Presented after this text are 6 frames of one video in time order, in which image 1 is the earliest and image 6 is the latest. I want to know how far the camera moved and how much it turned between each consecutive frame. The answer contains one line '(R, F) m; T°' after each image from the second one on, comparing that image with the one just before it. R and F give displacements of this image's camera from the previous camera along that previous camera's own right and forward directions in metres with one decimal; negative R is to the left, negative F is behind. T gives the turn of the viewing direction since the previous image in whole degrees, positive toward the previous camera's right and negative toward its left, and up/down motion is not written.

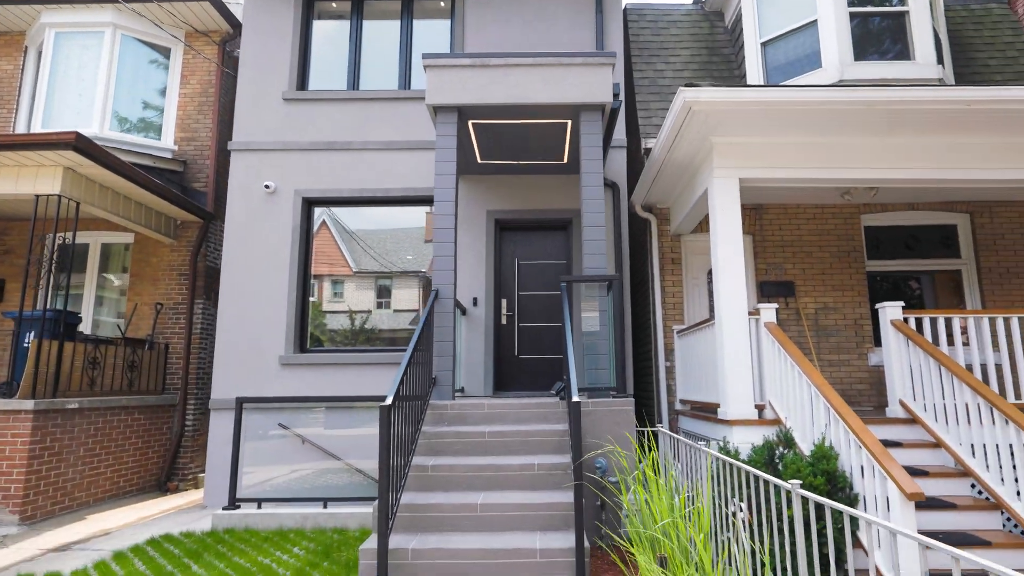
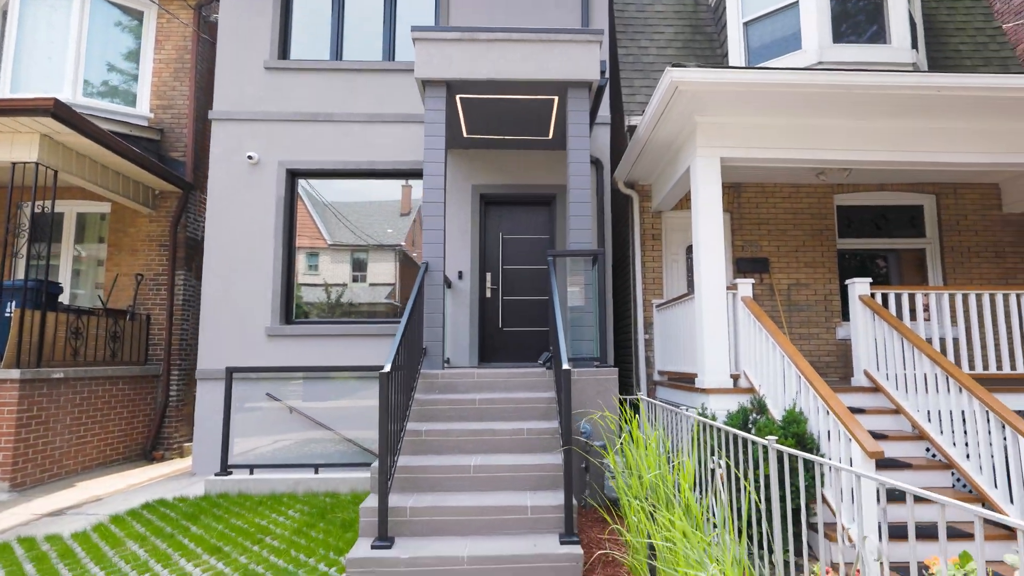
(-0.1, -0.1) m; +2°
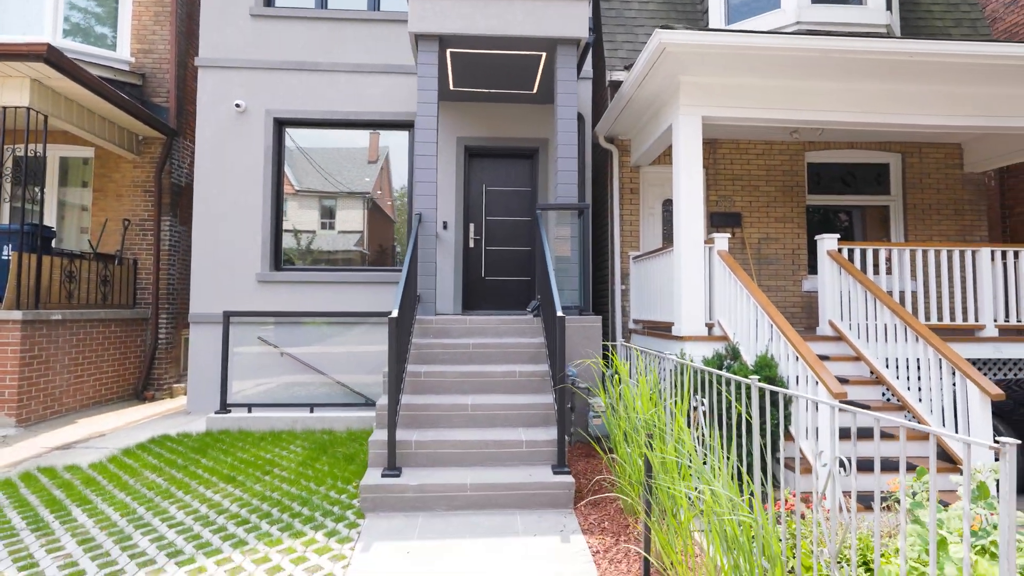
(-0.2, -0.3) m; +3°
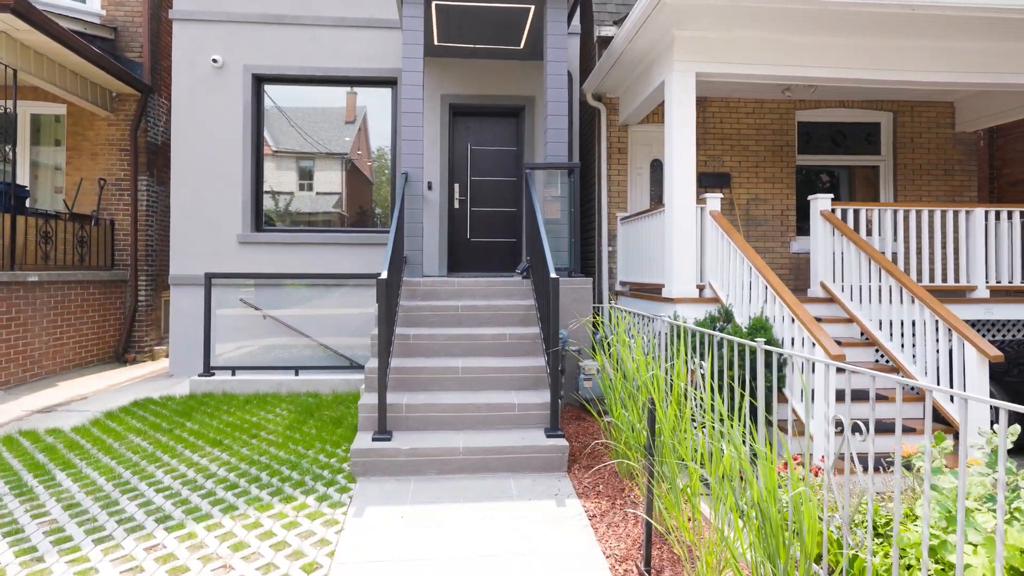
(0.0, +0.1) m; +2°
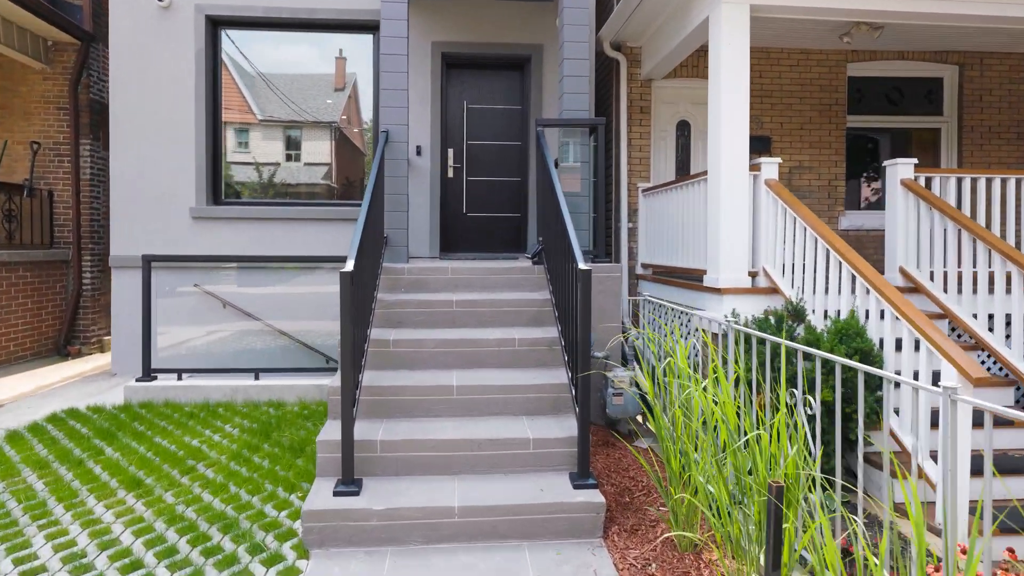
(-0.1, +1.0) m; 0°
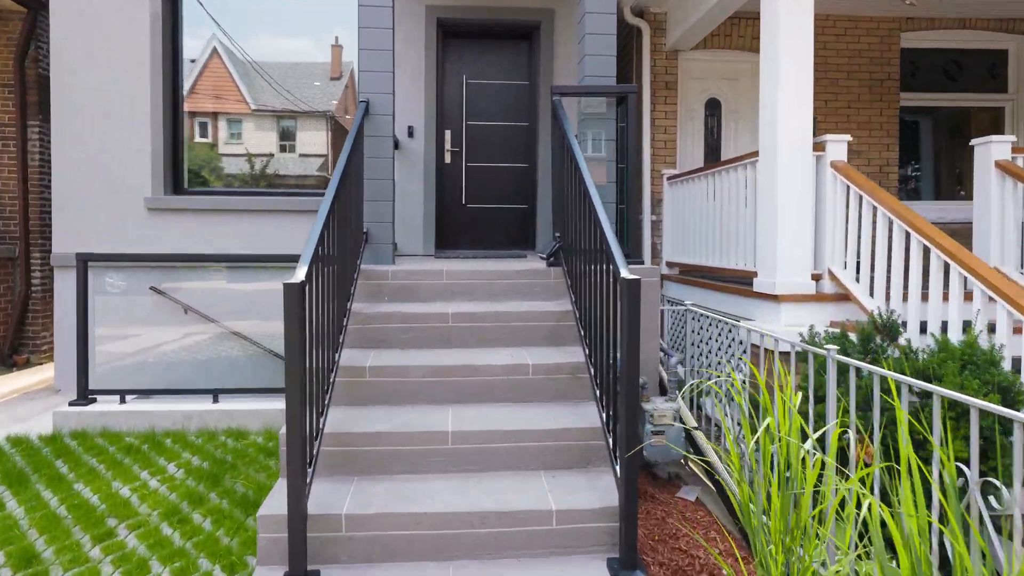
(-0.1, +0.8) m; 0°
